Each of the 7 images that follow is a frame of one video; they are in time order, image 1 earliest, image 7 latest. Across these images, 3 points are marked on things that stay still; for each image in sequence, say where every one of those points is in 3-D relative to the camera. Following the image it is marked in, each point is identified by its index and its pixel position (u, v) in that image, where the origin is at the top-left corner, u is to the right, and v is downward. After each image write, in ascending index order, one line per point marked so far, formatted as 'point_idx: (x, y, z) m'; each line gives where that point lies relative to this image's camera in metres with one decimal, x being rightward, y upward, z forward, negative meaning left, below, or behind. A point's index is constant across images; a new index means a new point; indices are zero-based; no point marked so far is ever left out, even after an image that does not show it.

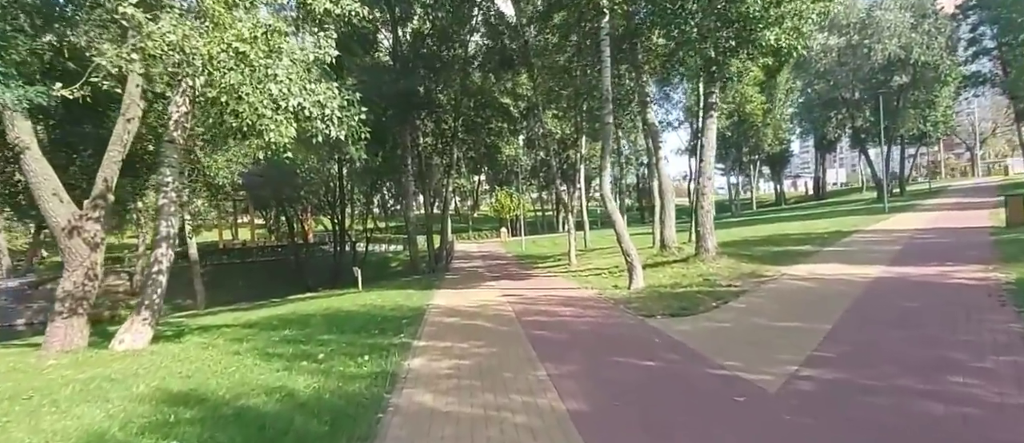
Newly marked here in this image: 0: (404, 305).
0: (-2.5, -1.9, +12.4) m
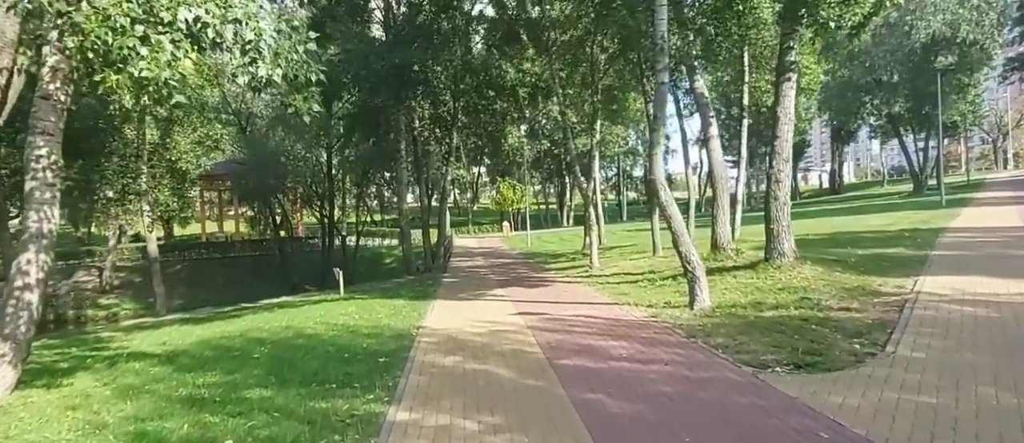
0: (-2.1, -1.8, +9.2) m
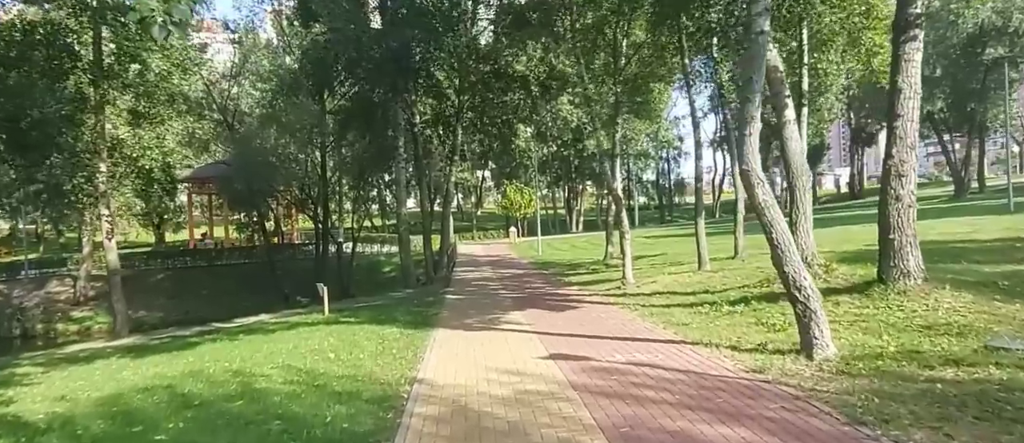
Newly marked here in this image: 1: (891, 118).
0: (-1.8, -1.9, +6.5) m
1: (+5.5, +1.5, +7.9) m
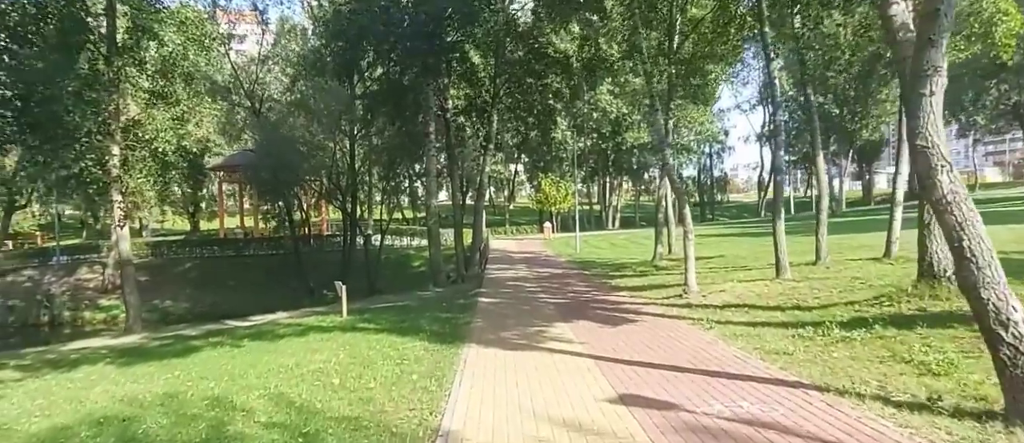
0: (-1.2, -1.8, +4.8) m
1: (+6.2, +1.5, +5.7) m
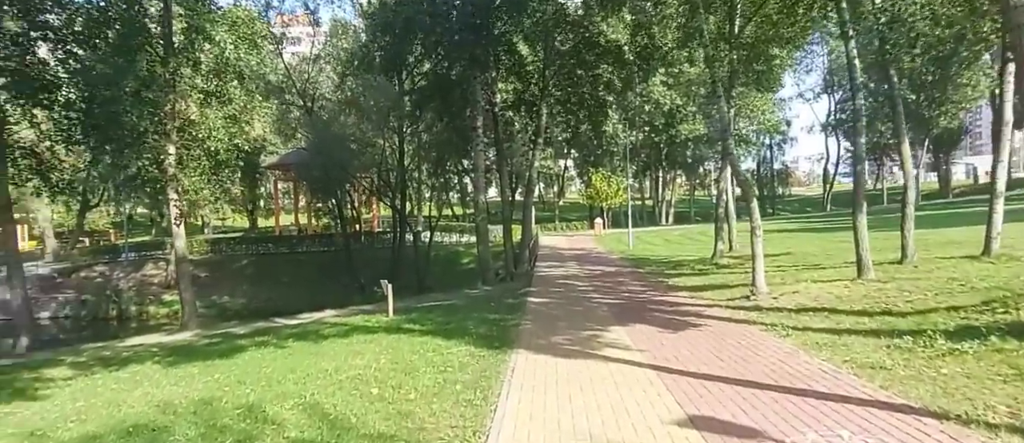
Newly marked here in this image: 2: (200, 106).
0: (-0.8, -1.8, +4.2) m
1: (+6.6, +1.5, +4.5) m
2: (-10.0, +3.7, +17.5) m
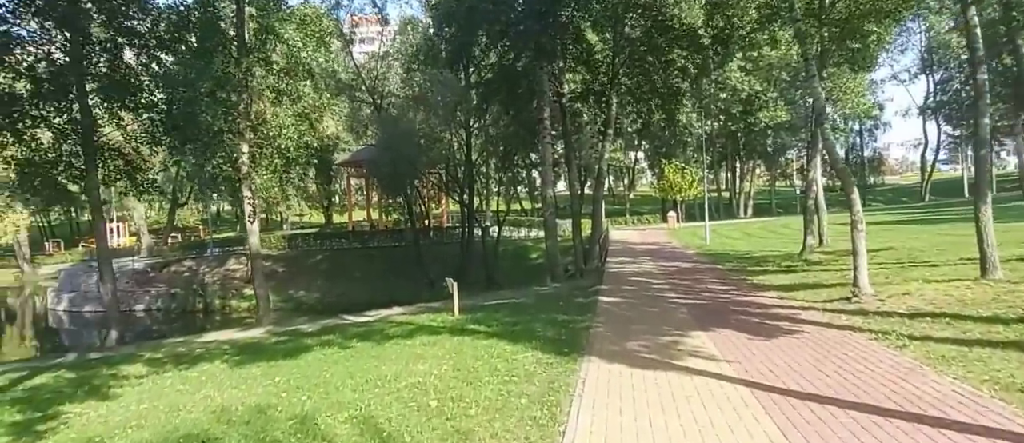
0: (-0.3, -1.8, +3.7) m
1: (+7.1, +1.6, +3.0) m
2: (-7.9, +3.8, +17.9) m
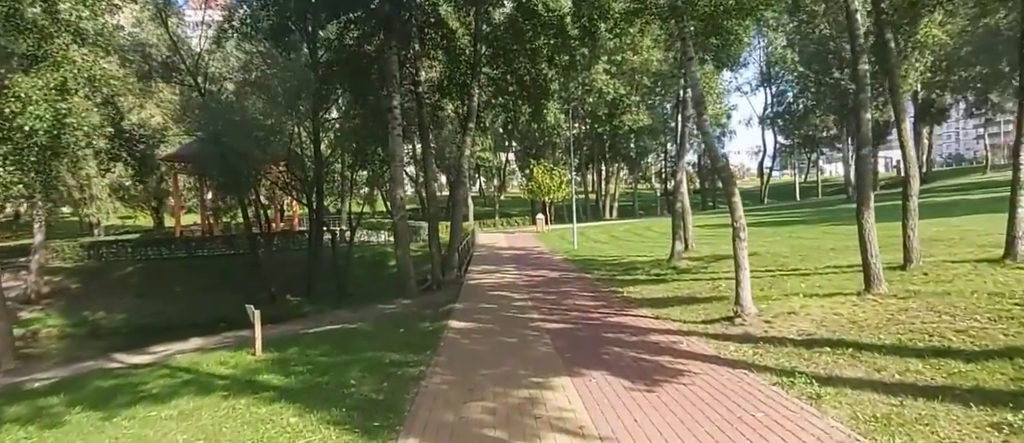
0: (-1.5, -1.9, +1.0) m
1: (+5.9, +1.5, +2.0) m
2: (-12.0, +3.6, +13.2) m
